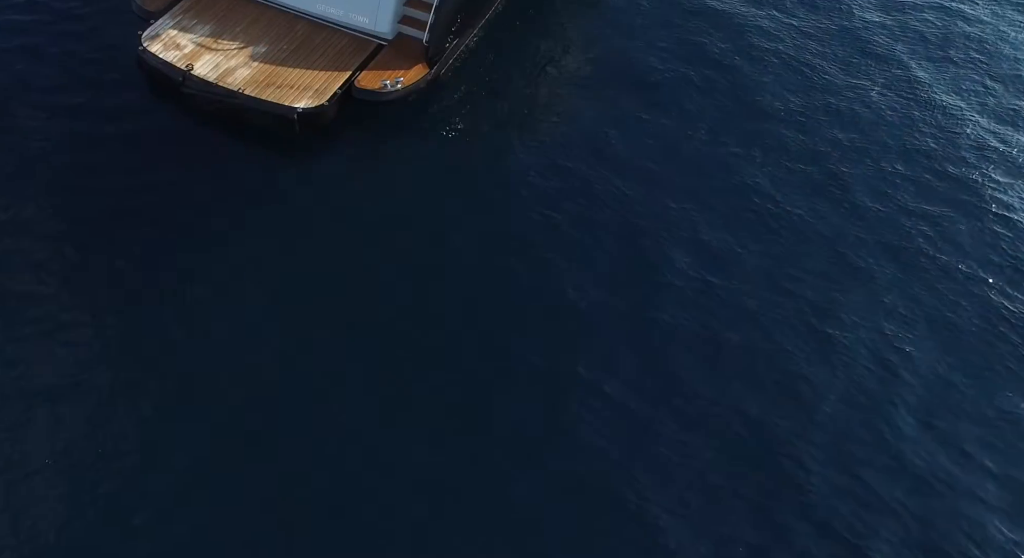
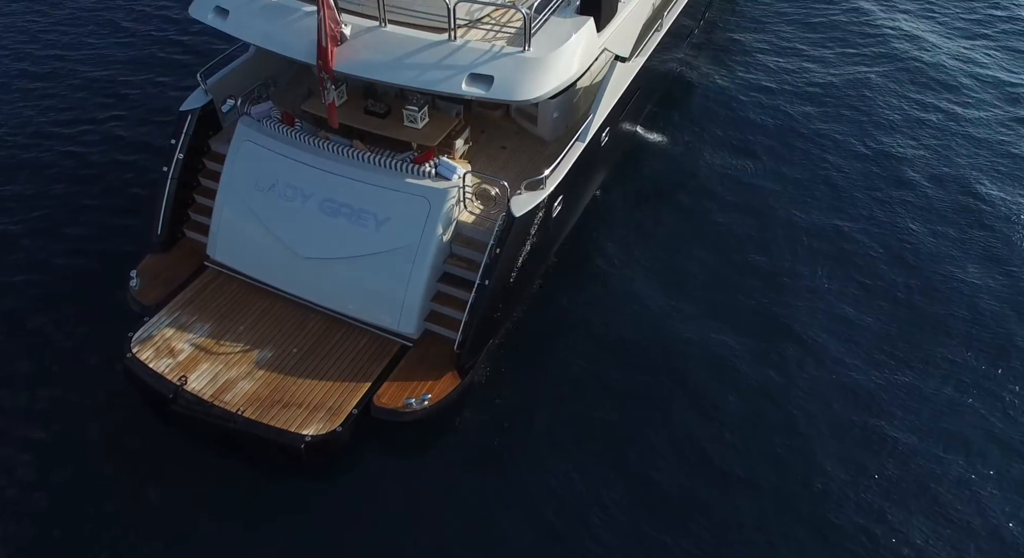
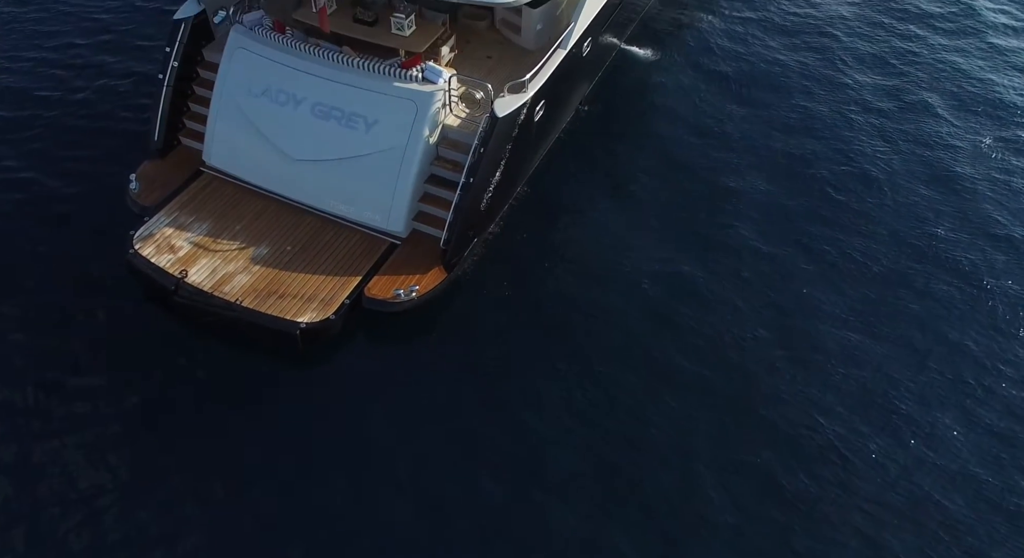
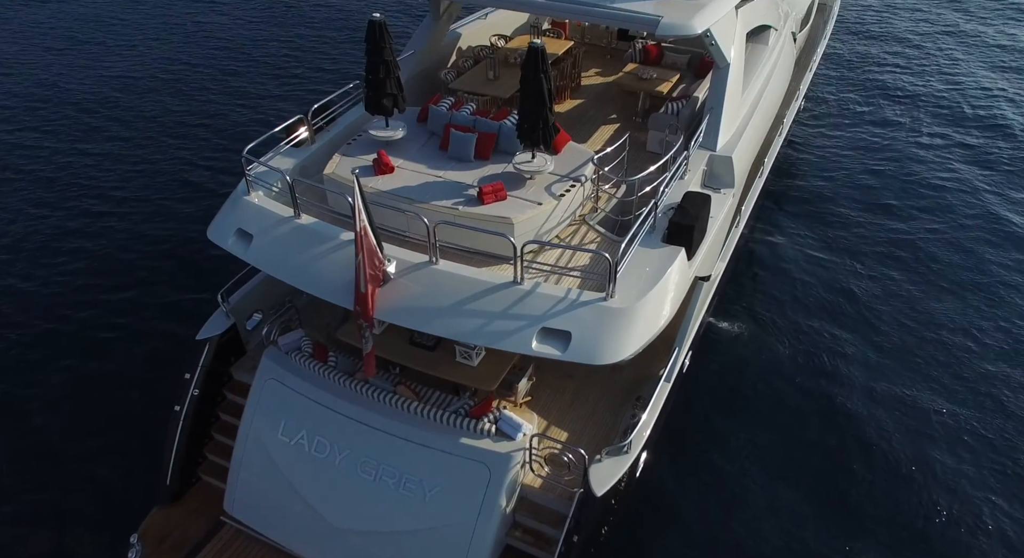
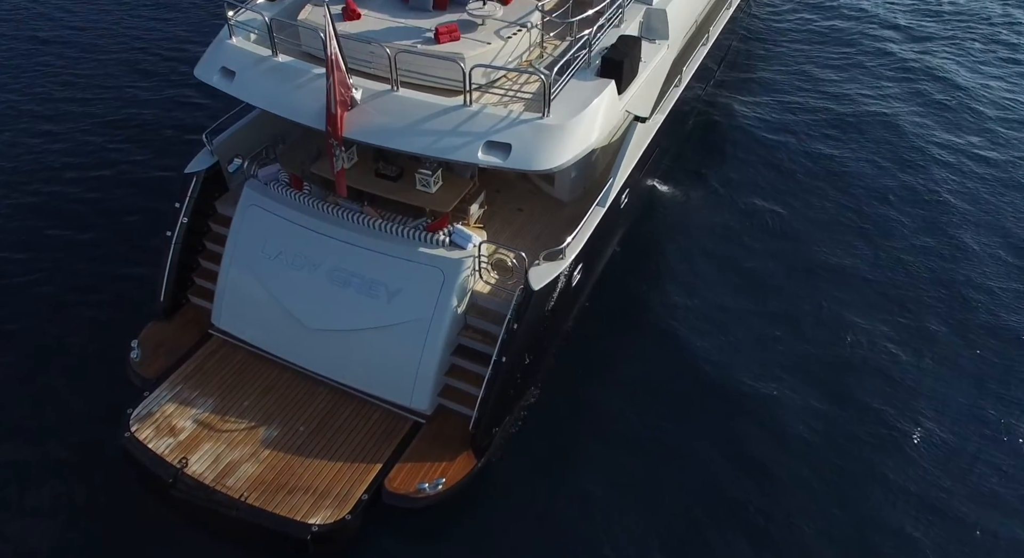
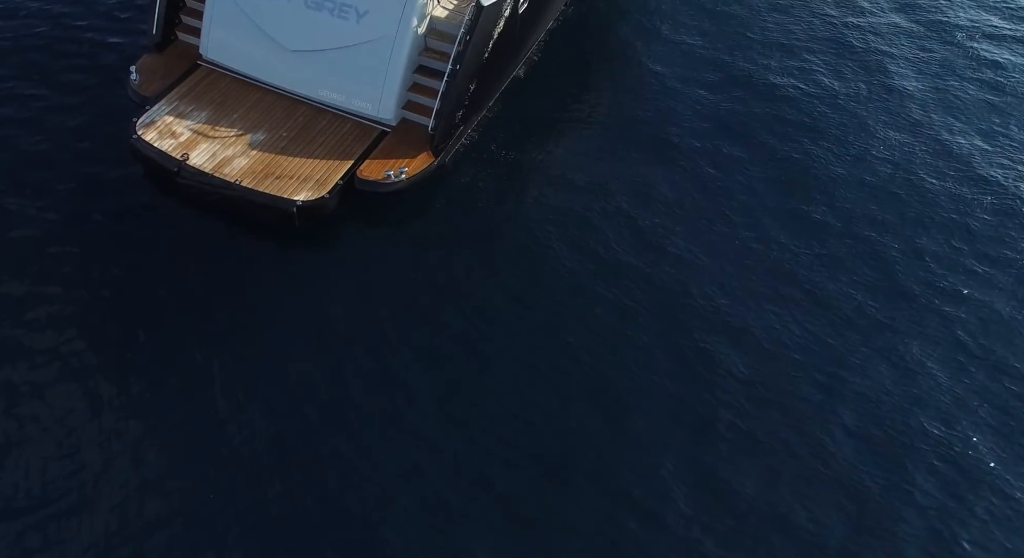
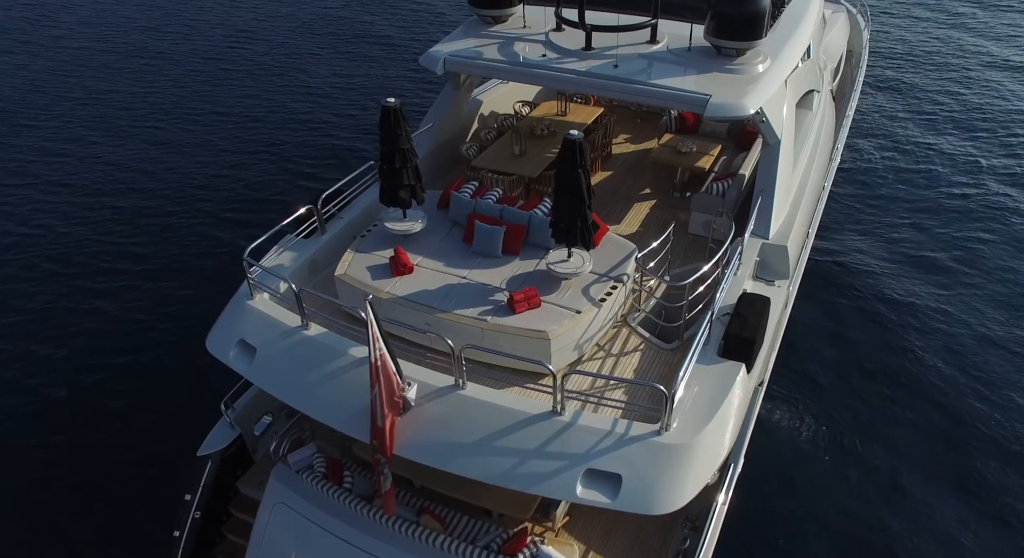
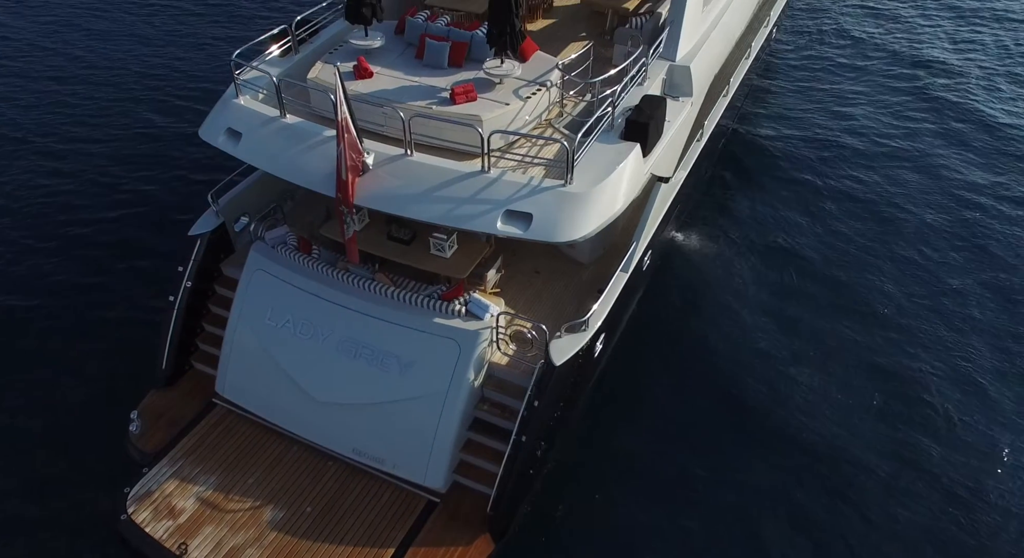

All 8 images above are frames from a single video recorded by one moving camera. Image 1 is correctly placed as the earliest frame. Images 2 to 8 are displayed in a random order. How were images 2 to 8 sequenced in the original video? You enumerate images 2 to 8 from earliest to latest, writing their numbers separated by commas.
6, 3, 2, 5, 8, 4, 7
